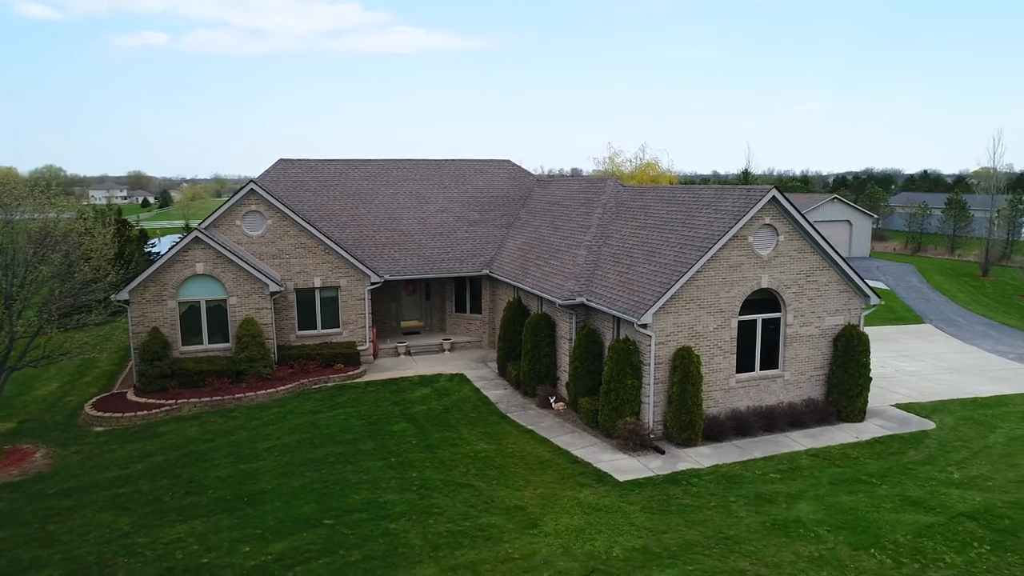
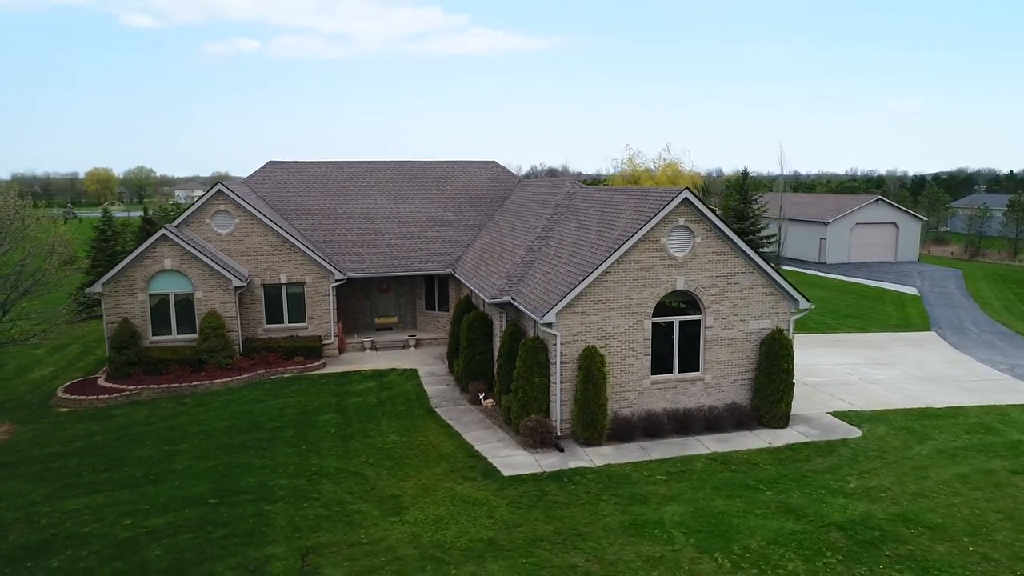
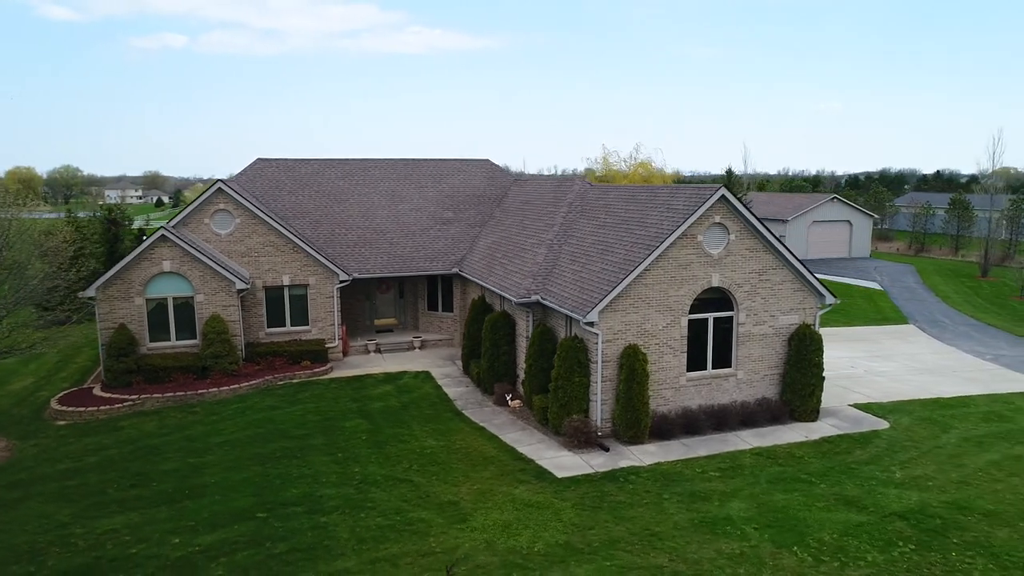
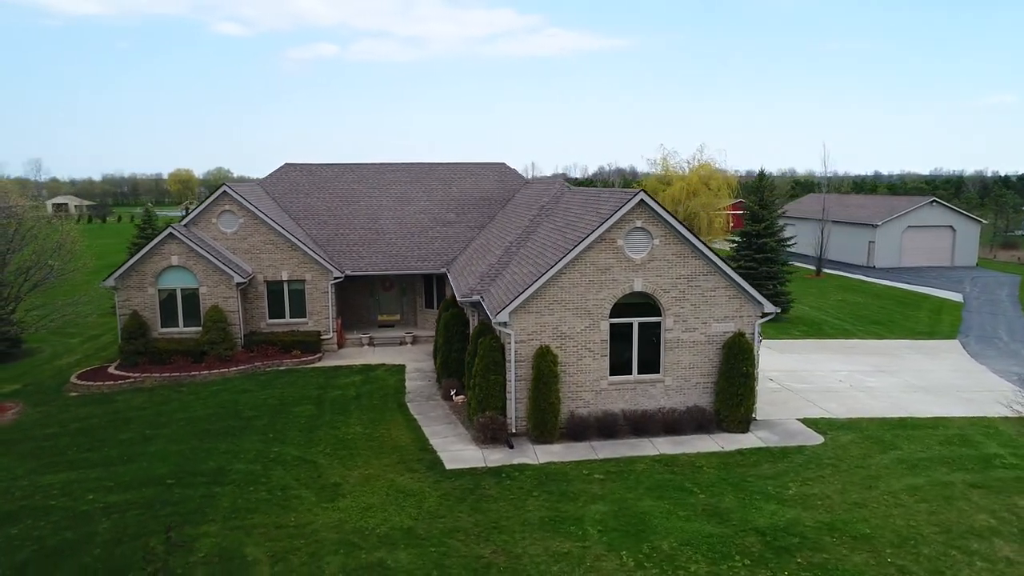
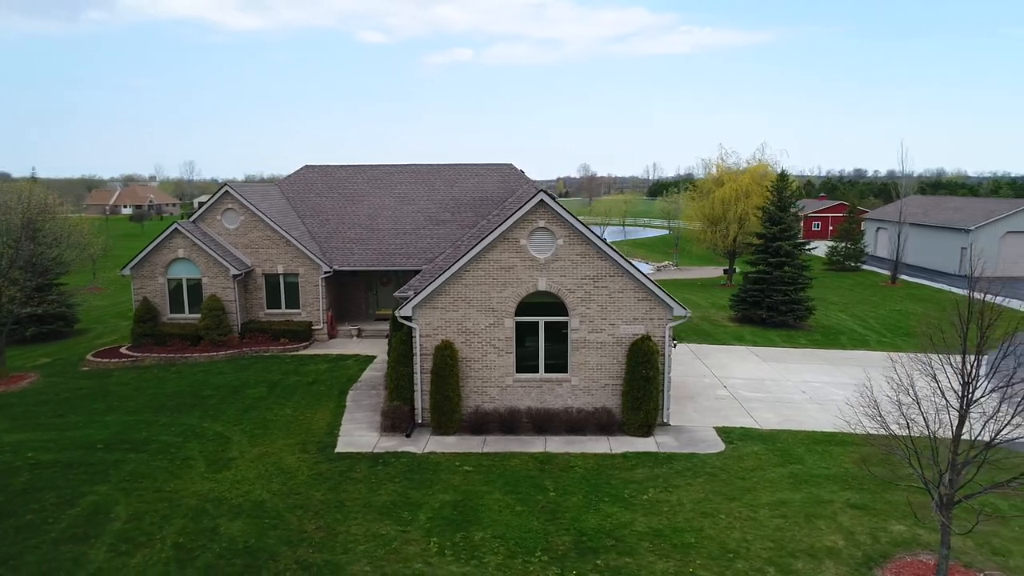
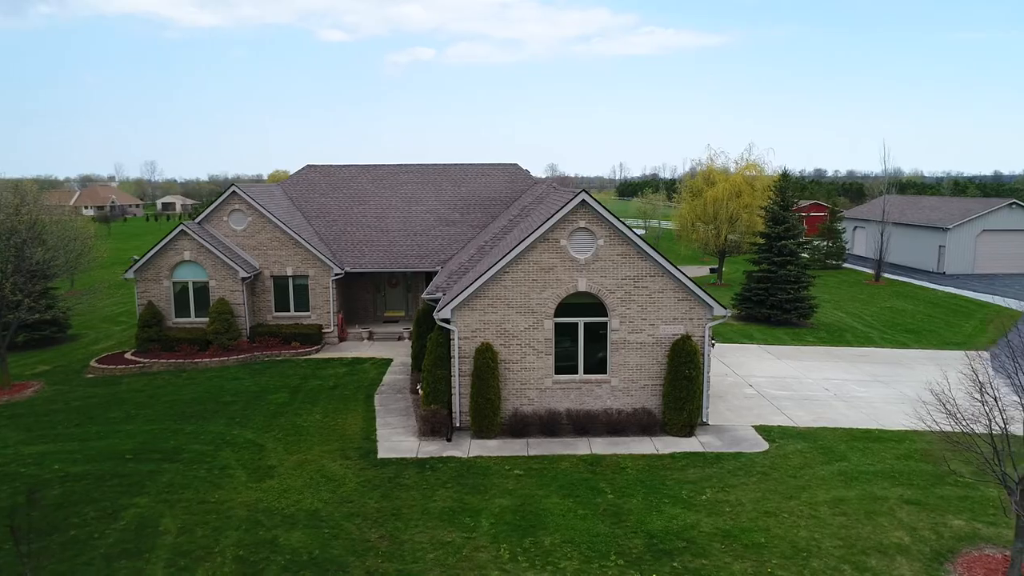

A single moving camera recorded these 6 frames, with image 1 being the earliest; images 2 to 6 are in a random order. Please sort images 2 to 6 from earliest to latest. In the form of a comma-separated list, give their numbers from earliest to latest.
3, 2, 4, 6, 5
